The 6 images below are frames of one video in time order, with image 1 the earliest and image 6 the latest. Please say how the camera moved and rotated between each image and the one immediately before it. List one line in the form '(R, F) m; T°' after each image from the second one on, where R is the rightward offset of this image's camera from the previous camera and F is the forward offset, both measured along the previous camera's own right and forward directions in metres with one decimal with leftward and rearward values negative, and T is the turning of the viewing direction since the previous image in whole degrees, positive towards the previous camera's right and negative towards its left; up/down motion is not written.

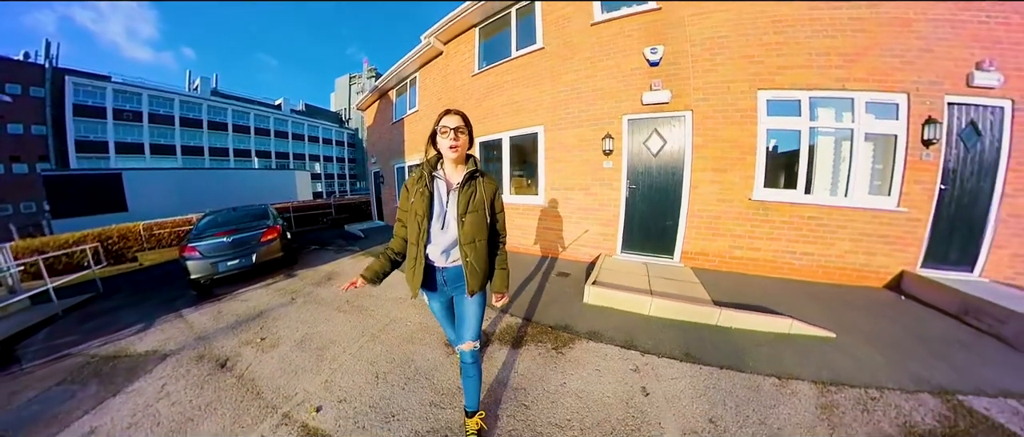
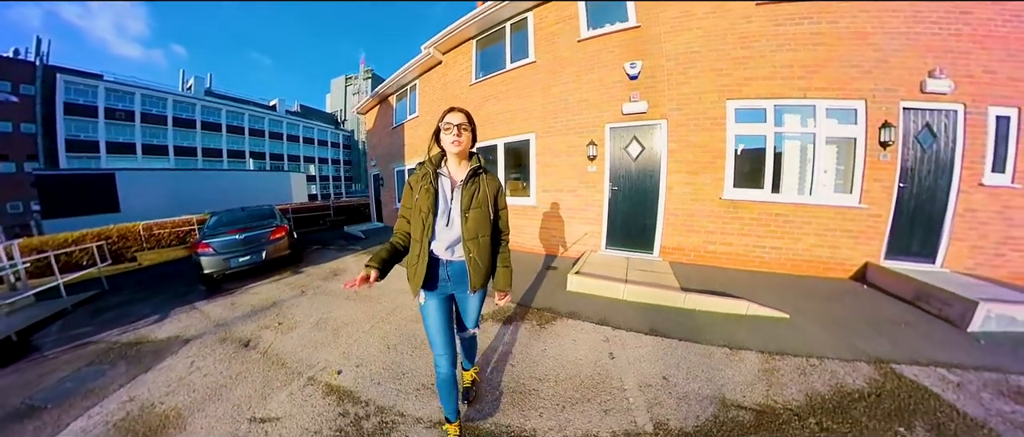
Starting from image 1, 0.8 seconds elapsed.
(0.0, -0.2) m; +1°
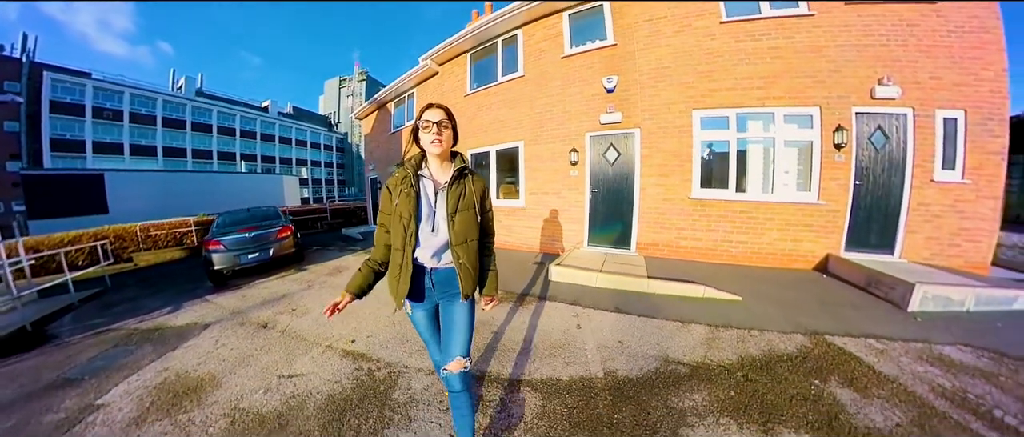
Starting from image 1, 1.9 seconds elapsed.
(+0.1, -0.3) m; +1°
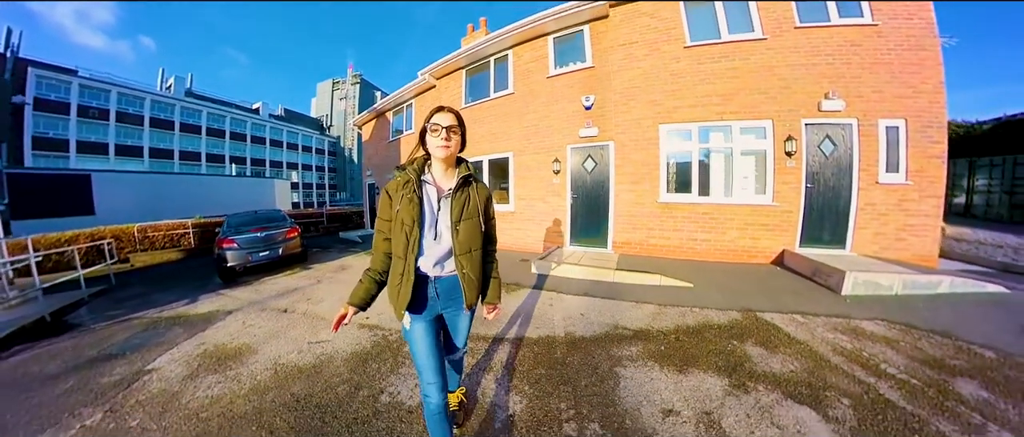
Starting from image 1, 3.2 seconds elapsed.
(+0.1, -0.4) m; +1°
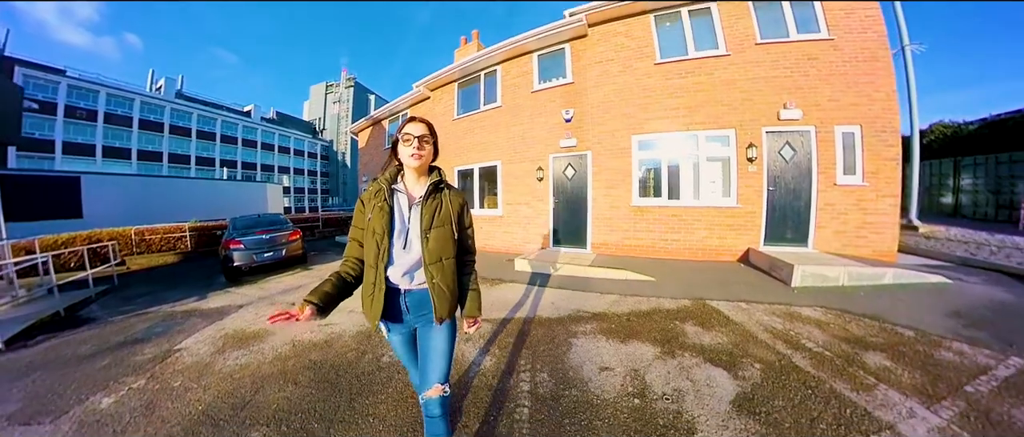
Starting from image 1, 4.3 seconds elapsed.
(+0.2, -0.4) m; +1°
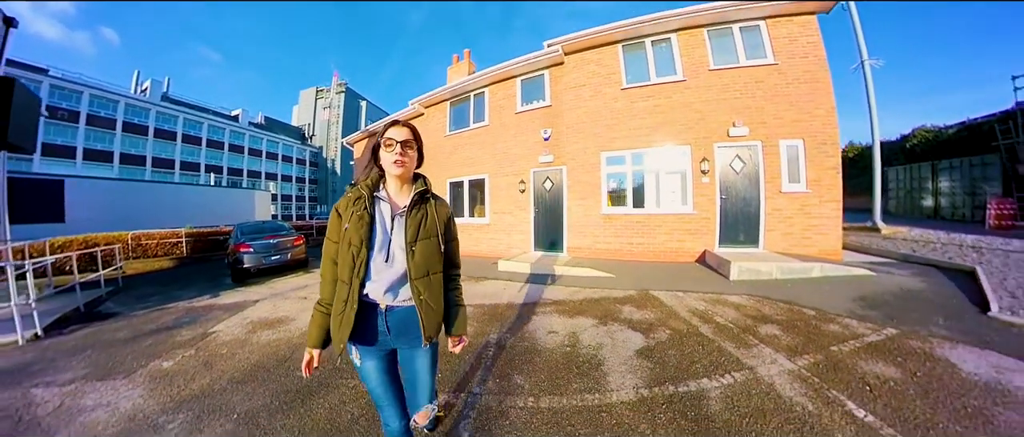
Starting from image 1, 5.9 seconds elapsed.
(+0.2, -0.7) m; +1°
